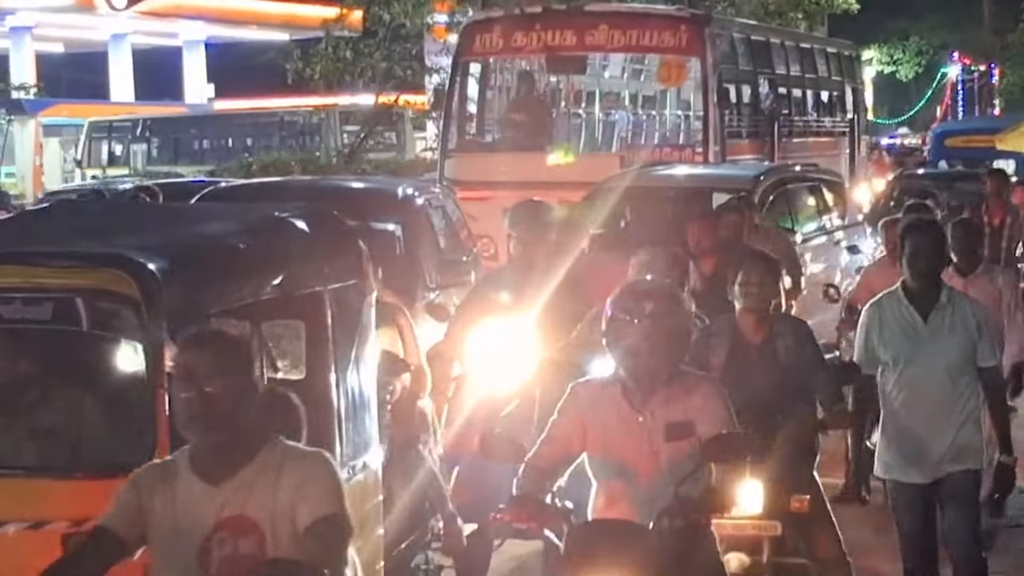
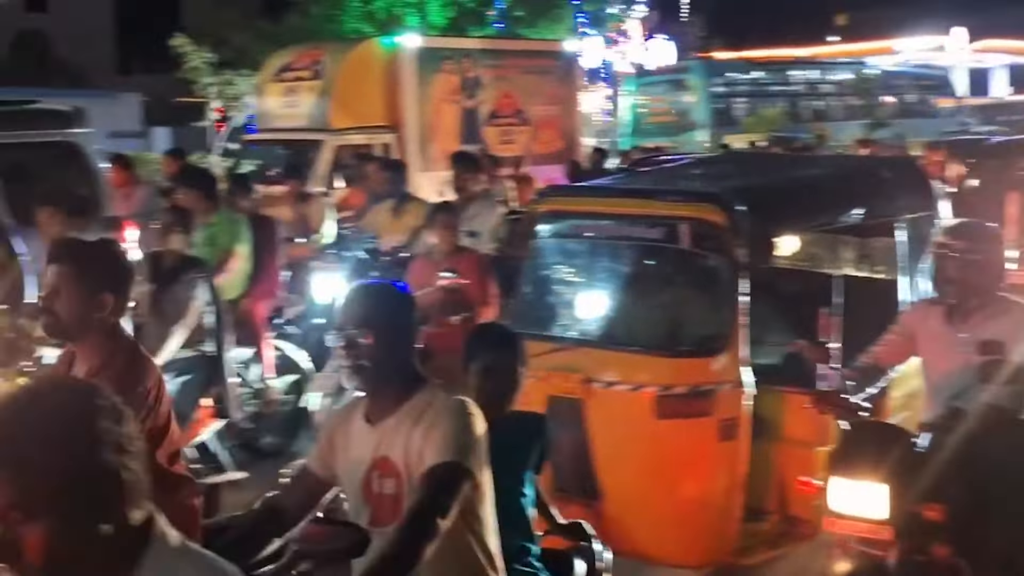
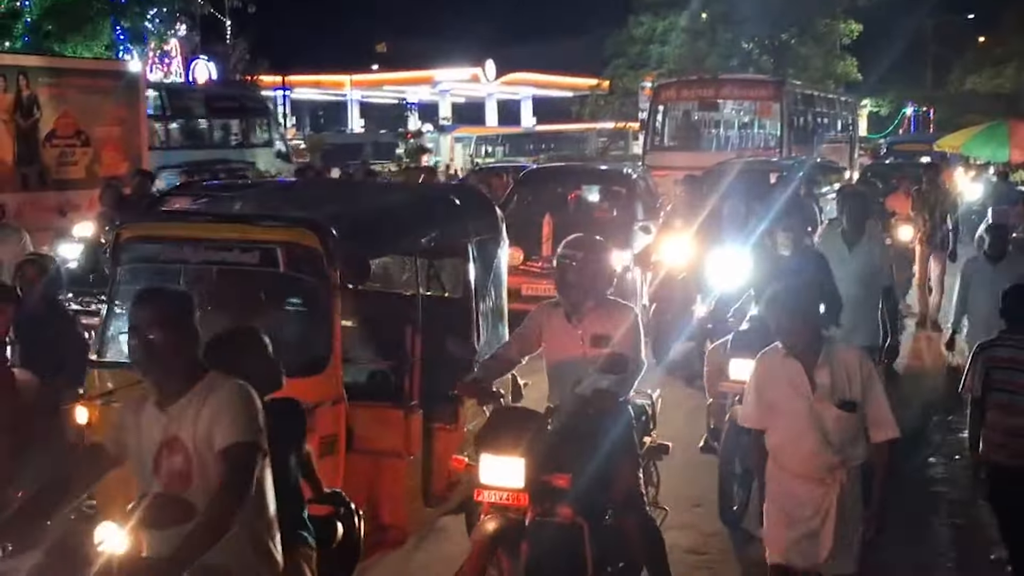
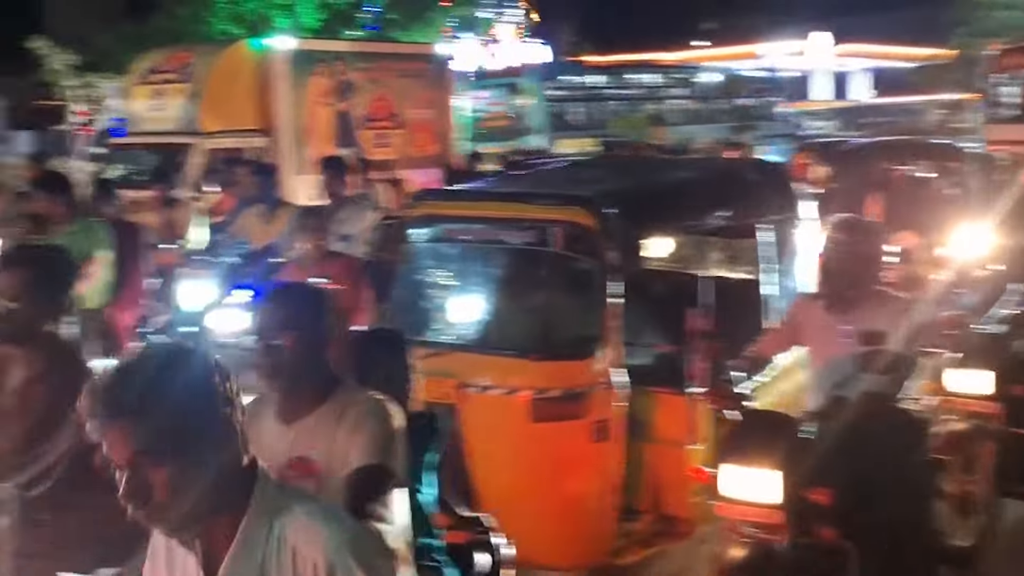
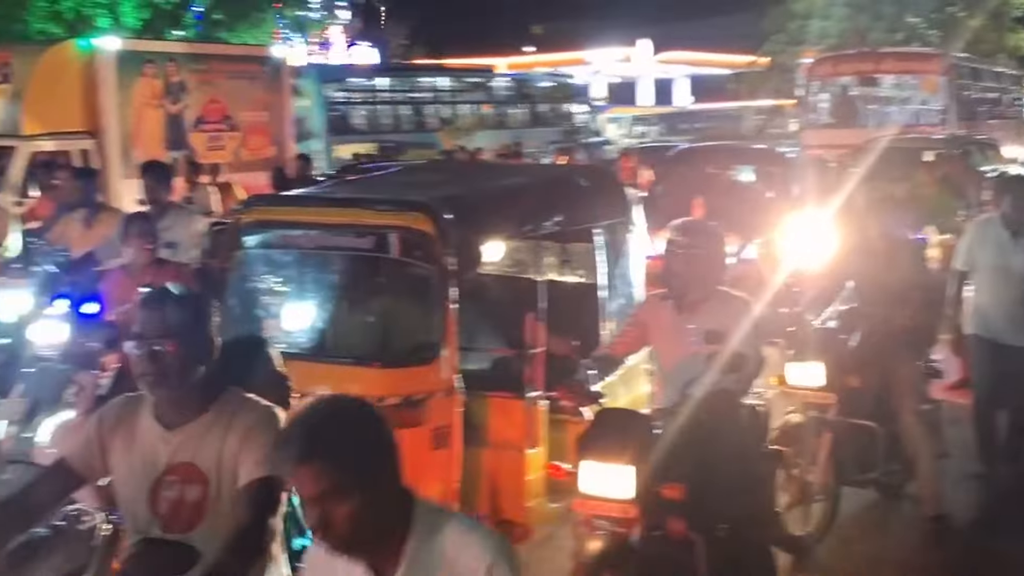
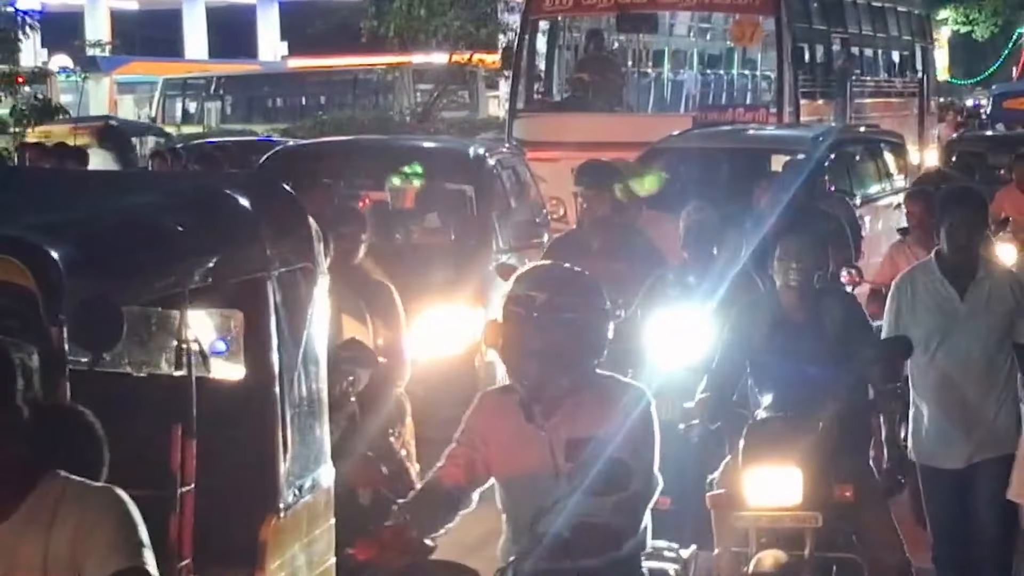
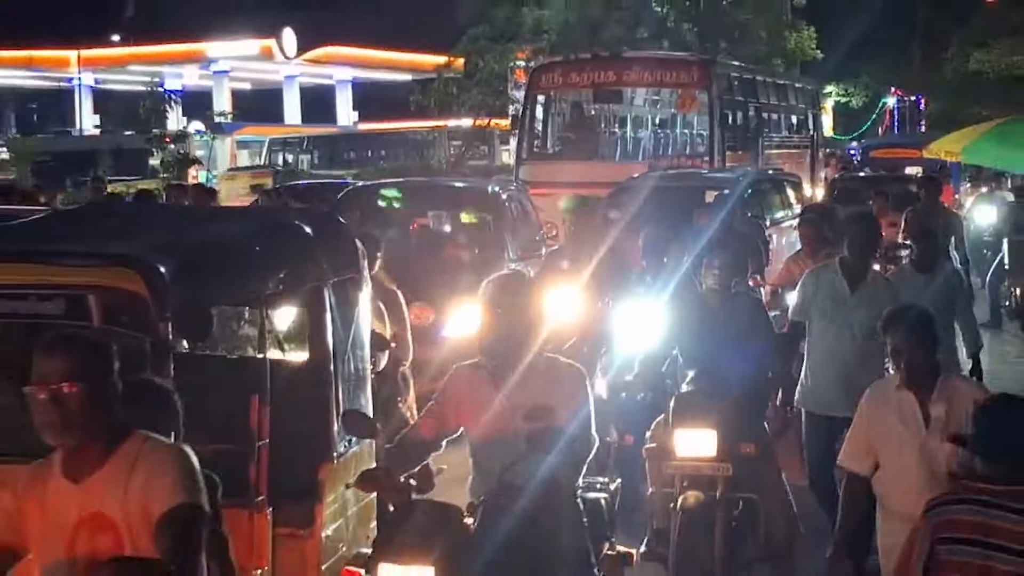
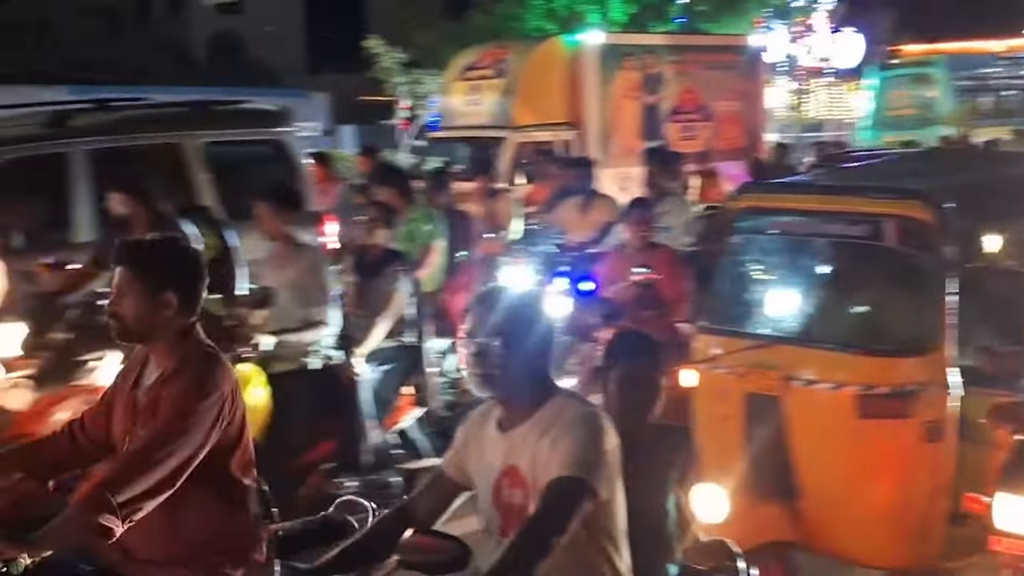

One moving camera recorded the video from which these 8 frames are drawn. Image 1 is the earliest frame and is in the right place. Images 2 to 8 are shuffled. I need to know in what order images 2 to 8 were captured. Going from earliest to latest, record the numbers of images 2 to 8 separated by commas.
6, 7, 3, 5, 4, 2, 8
